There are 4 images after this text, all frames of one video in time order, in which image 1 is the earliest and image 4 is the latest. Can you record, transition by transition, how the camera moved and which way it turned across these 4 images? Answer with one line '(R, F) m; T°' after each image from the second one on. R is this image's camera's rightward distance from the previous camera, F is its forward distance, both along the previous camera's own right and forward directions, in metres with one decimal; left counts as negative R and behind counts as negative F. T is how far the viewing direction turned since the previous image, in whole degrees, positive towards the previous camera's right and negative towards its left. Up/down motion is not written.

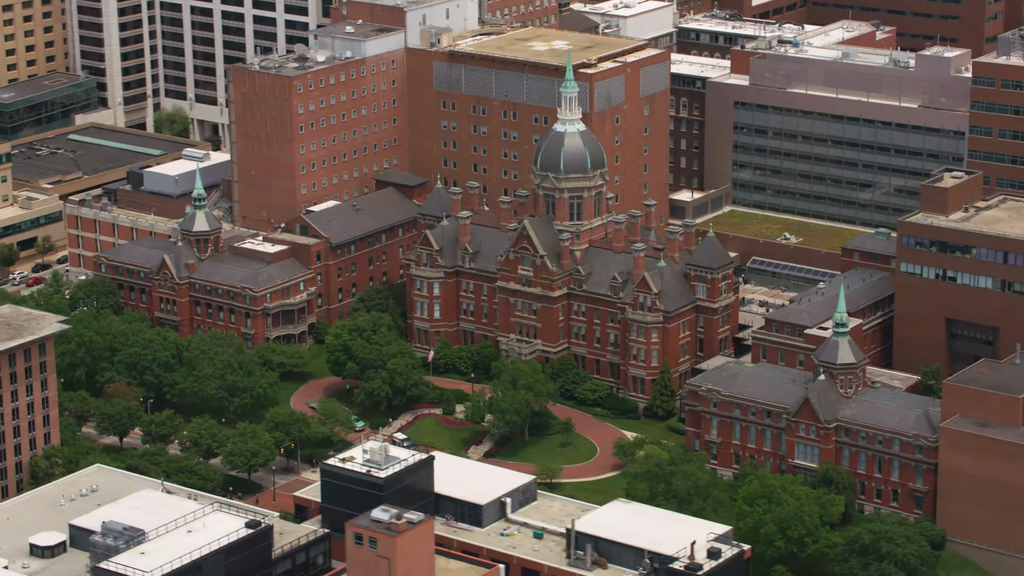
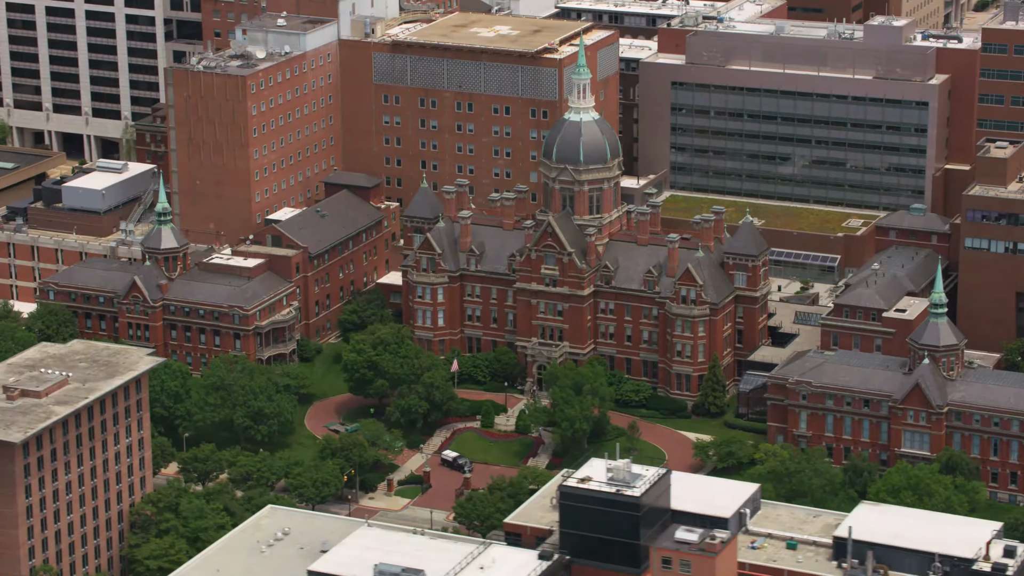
(-47.5, +19.0) m; +11°
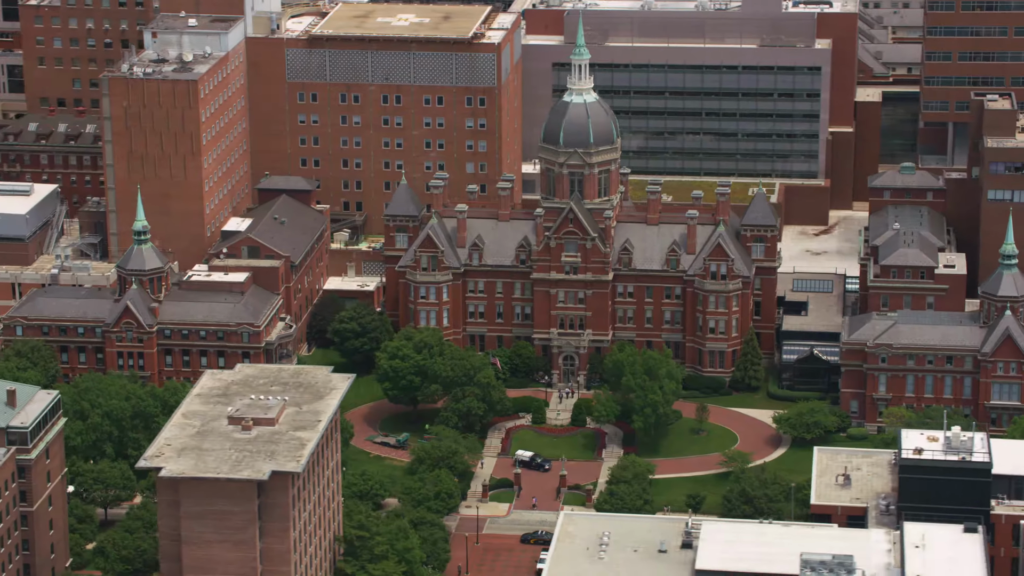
(-60.9, +16.2) m; +15°
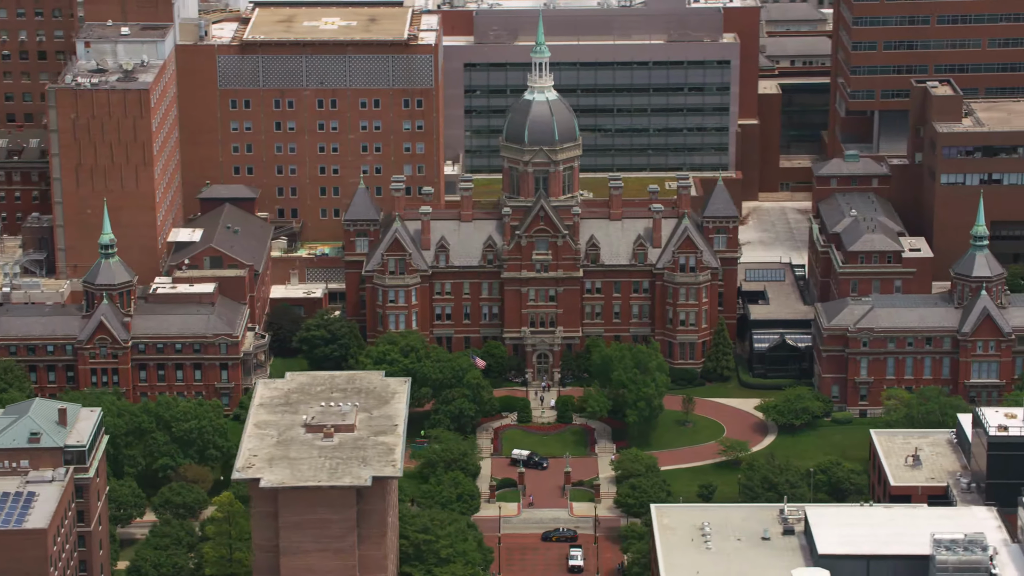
(-24.8, +1.9) m; +7°
